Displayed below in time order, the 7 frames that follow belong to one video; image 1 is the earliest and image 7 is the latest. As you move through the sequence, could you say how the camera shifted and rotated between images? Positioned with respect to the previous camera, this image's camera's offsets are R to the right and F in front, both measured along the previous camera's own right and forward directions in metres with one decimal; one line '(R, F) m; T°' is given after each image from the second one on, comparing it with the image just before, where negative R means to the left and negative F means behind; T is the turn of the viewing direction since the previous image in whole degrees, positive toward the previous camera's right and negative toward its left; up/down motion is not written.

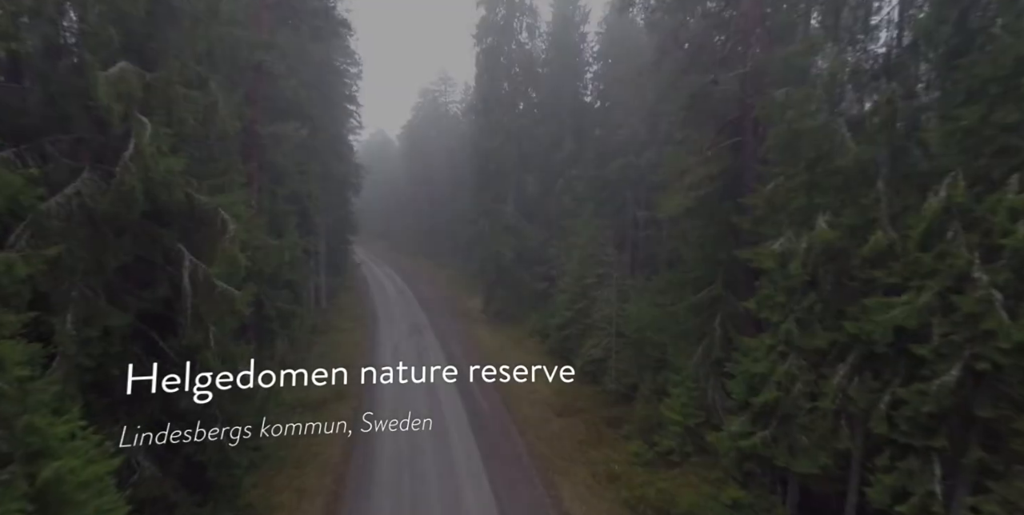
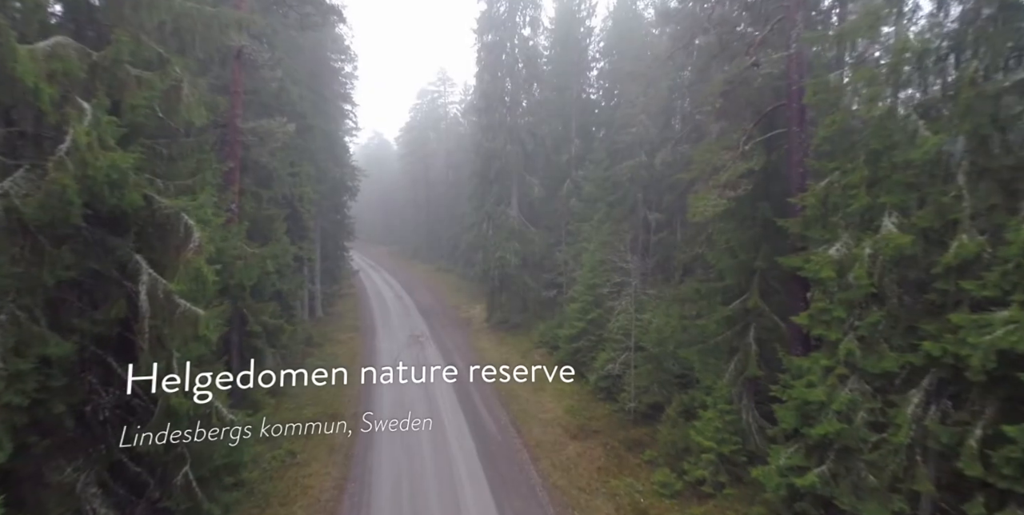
(-0.2, +1.1) m; 0°
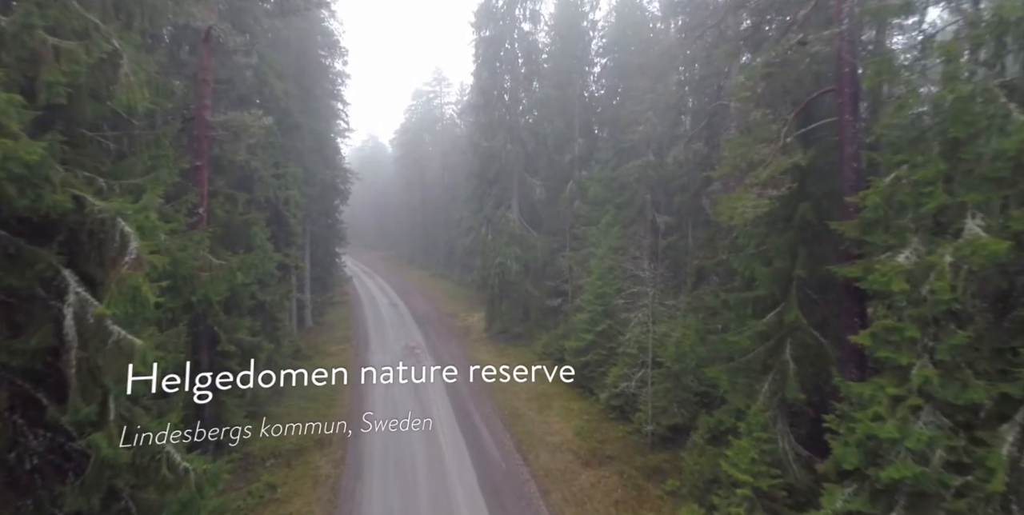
(-0.2, +1.2) m; 0°
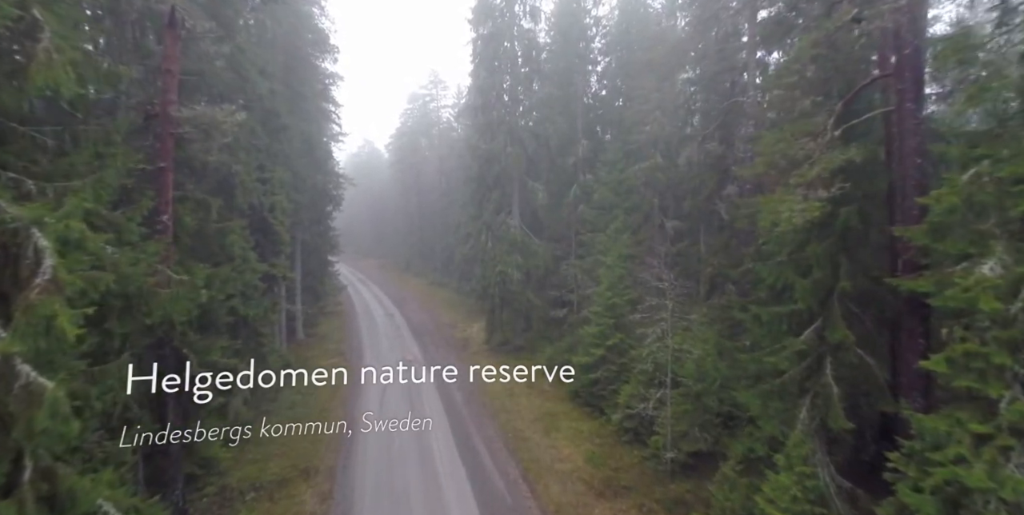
(-0.1, +1.0) m; 0°
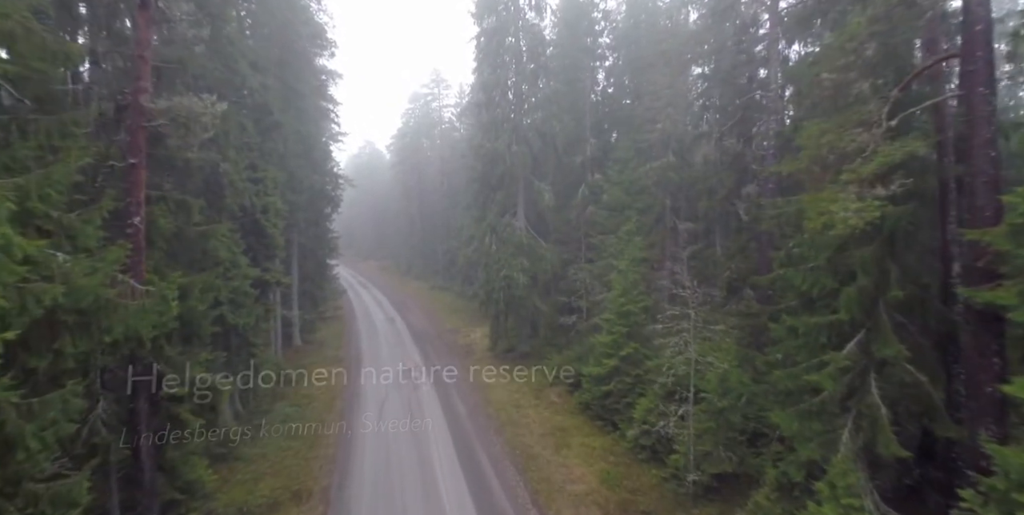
(-0.1, +0.8) m; 0°
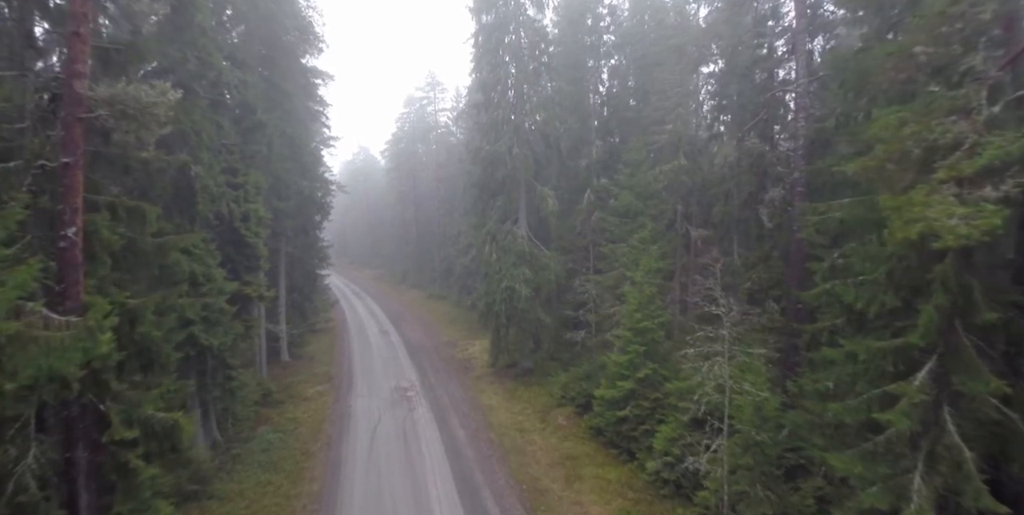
(-0.2, +1.1) m; 0°
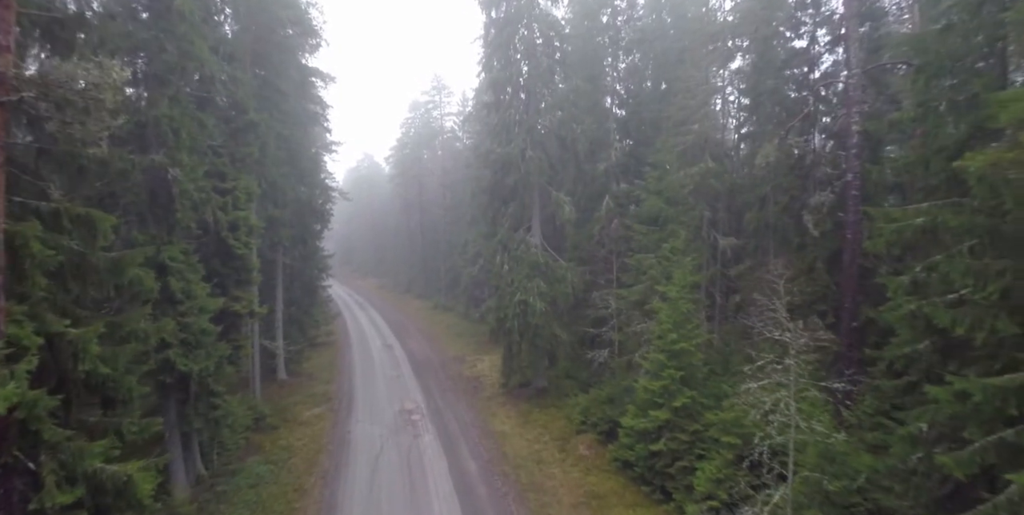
(-0.2, +1.2) m; 0°
